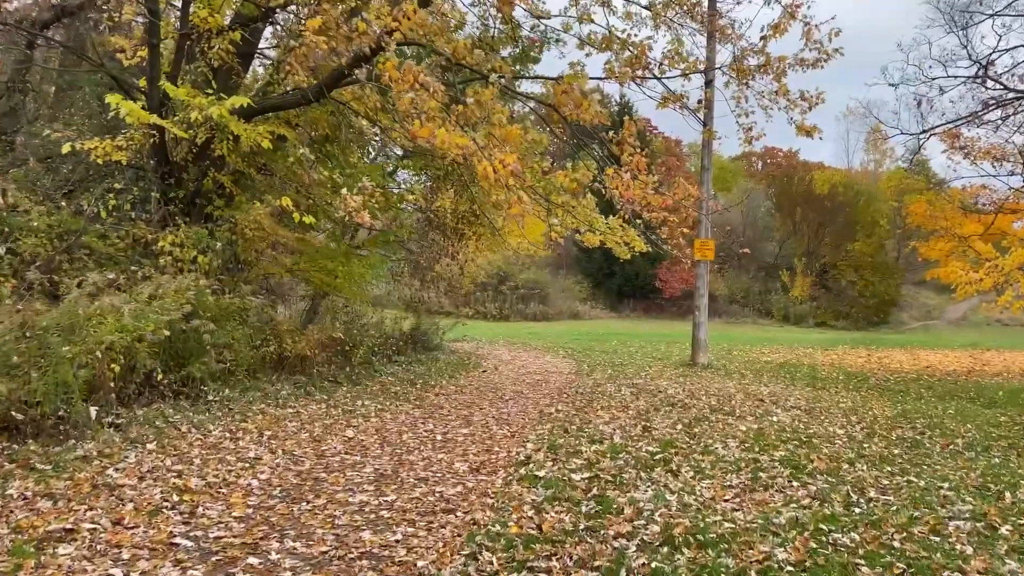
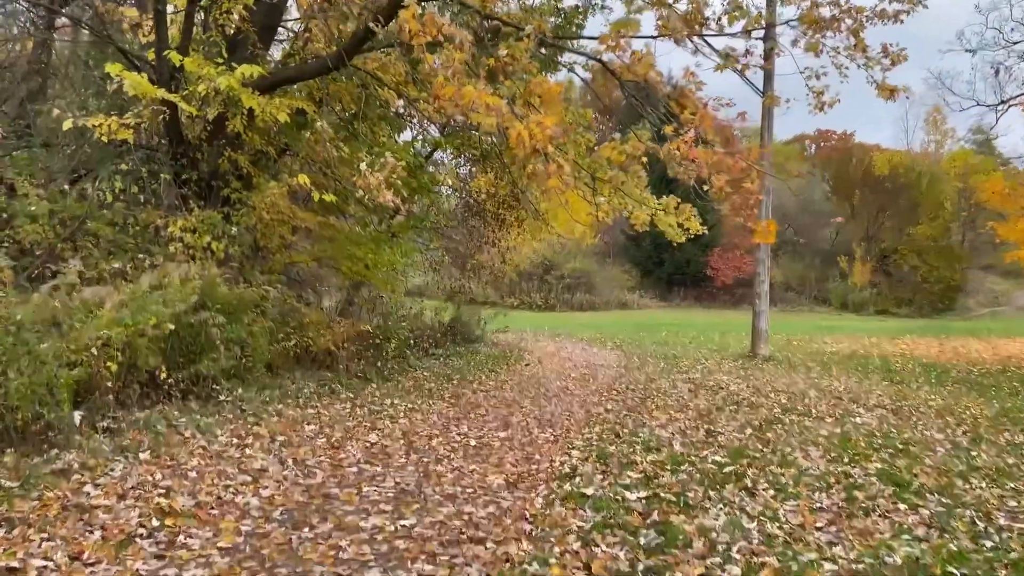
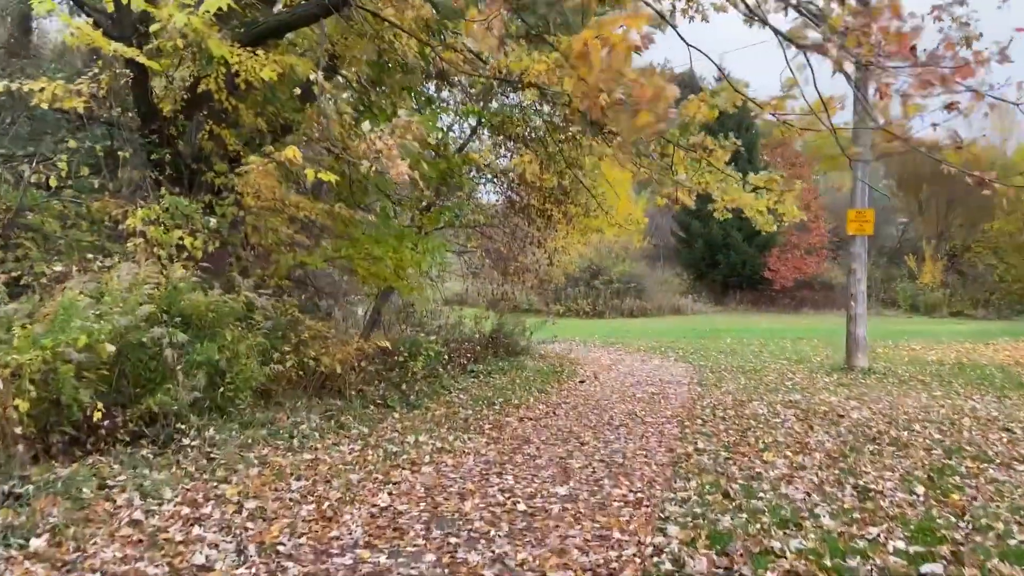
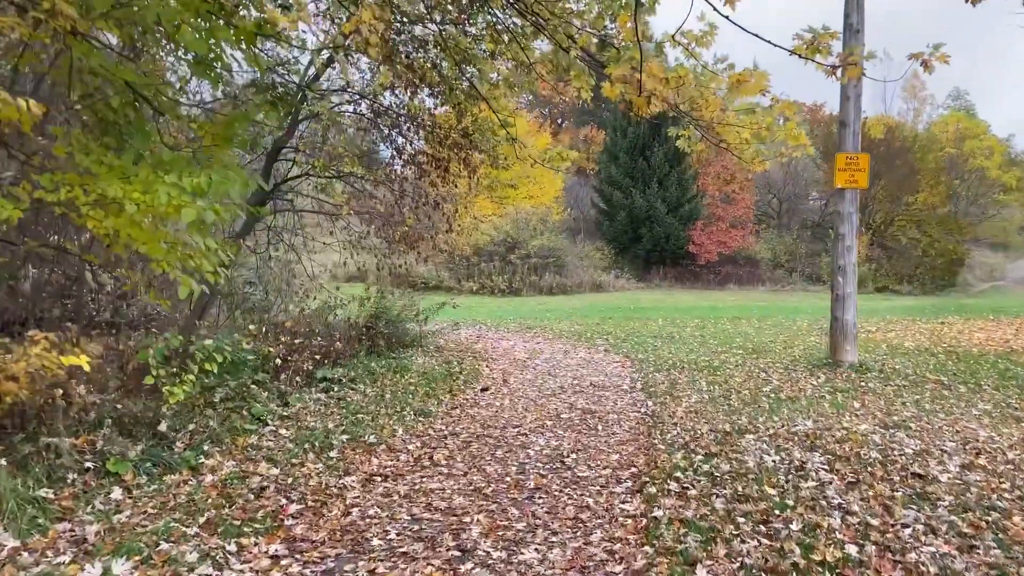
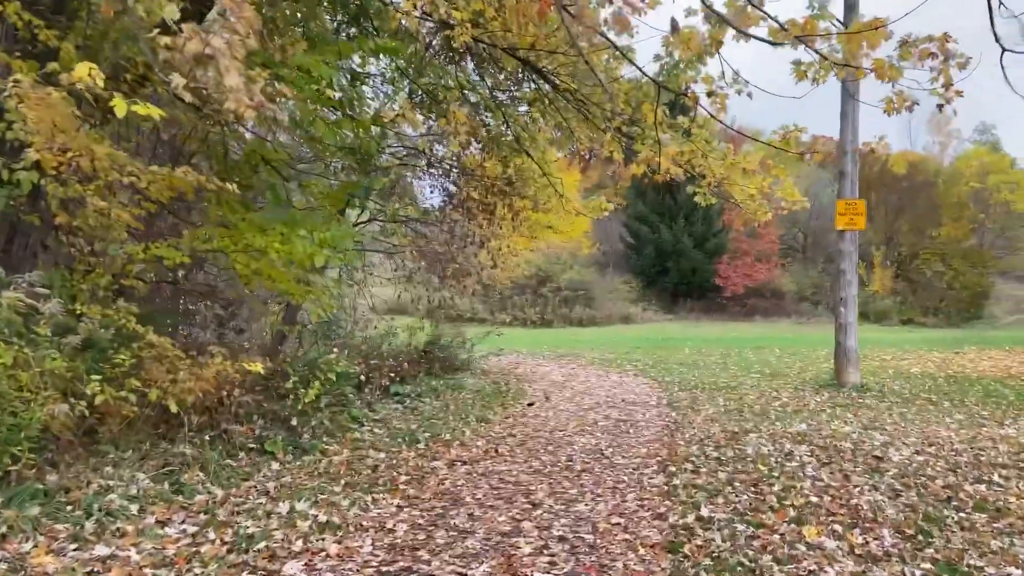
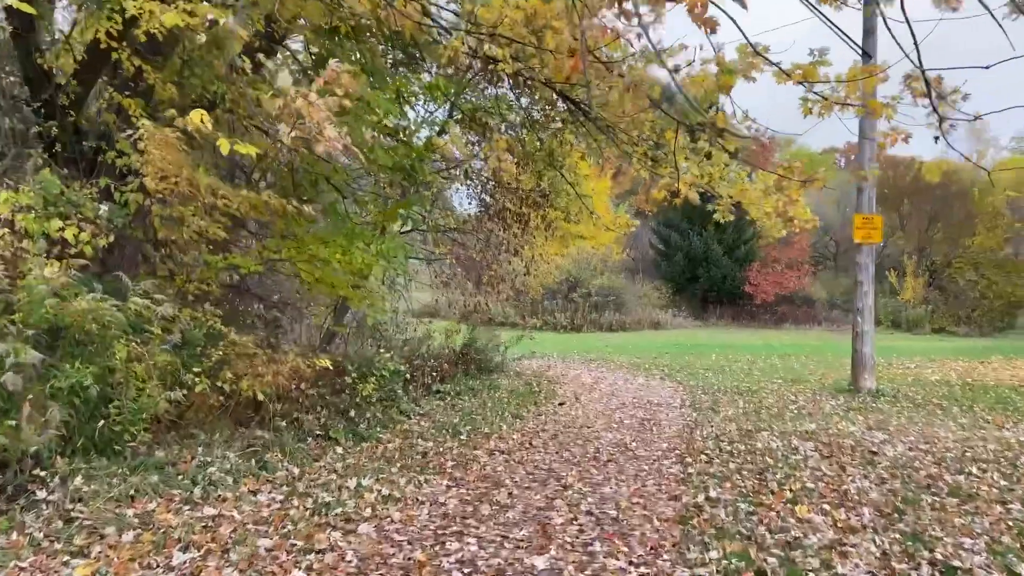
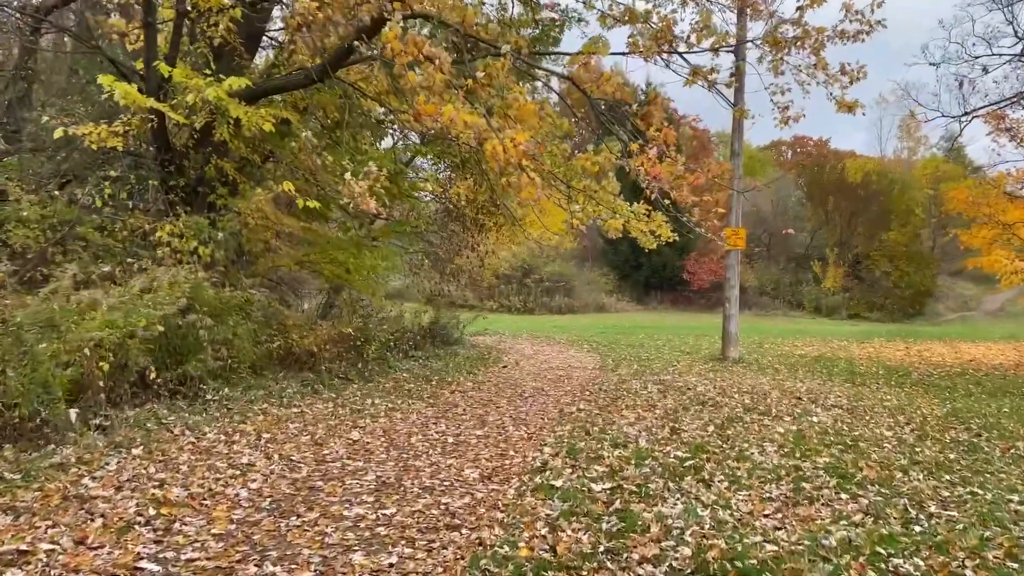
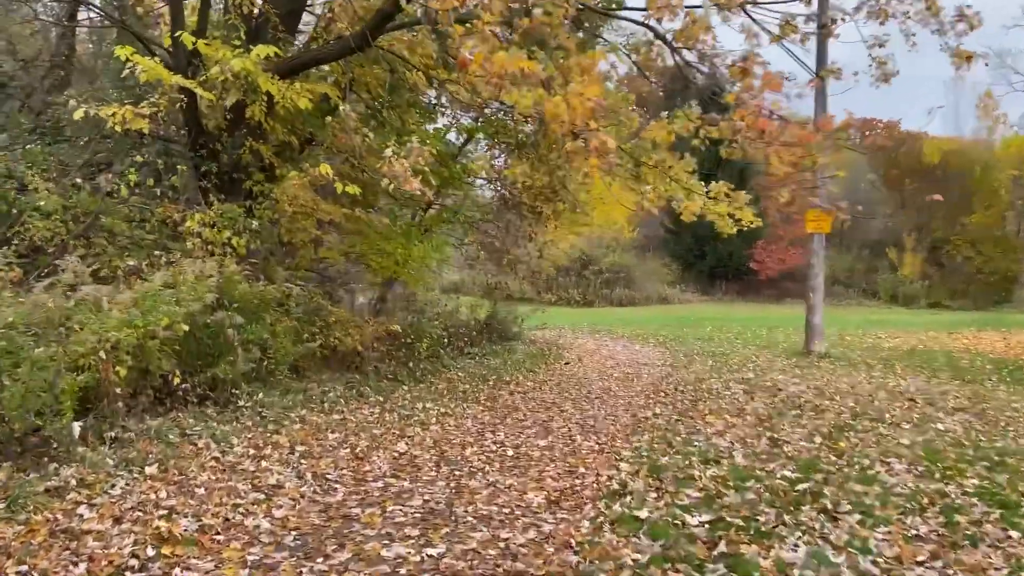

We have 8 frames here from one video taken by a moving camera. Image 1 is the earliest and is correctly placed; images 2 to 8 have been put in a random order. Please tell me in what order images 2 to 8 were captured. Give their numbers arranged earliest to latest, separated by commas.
7, 2, 8, 3, 6, 5, 4
